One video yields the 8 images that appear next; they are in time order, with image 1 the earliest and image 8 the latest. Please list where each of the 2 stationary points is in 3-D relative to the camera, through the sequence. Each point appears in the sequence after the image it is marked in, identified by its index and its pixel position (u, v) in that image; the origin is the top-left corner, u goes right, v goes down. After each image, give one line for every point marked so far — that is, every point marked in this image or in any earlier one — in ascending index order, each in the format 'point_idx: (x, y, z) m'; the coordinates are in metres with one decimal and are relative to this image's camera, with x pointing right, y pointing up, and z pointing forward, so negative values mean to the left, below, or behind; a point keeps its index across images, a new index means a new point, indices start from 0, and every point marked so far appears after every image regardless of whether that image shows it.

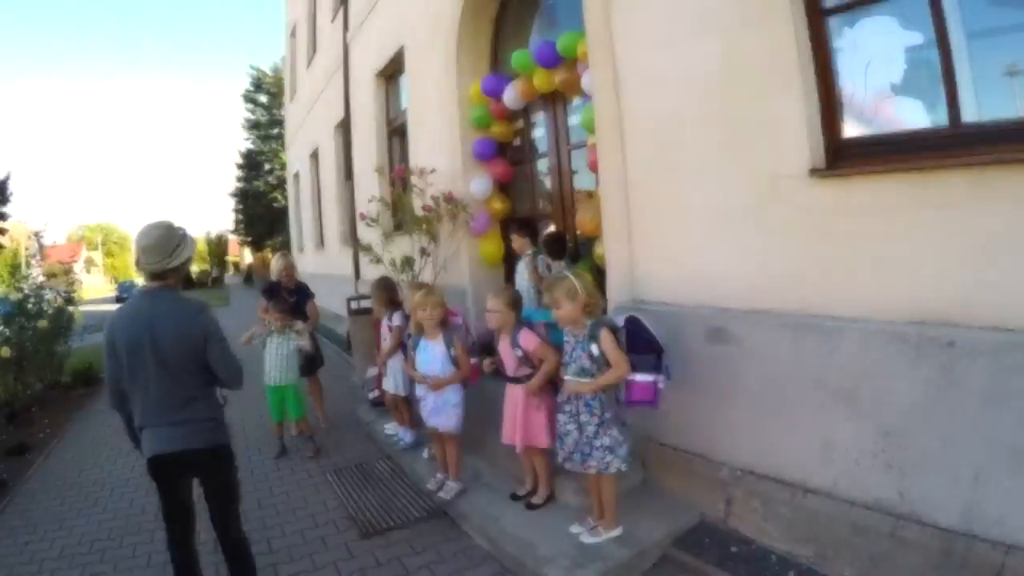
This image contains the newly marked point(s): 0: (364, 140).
0: (-1.2, +1.4, +7.1) m
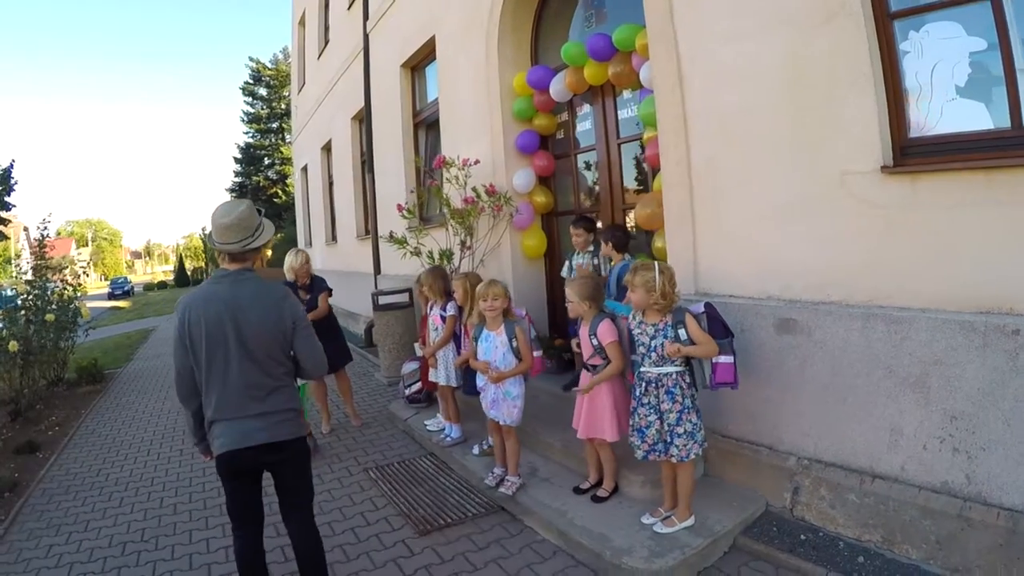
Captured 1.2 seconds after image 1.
0: (-1.0, +1.4, +7.0) m
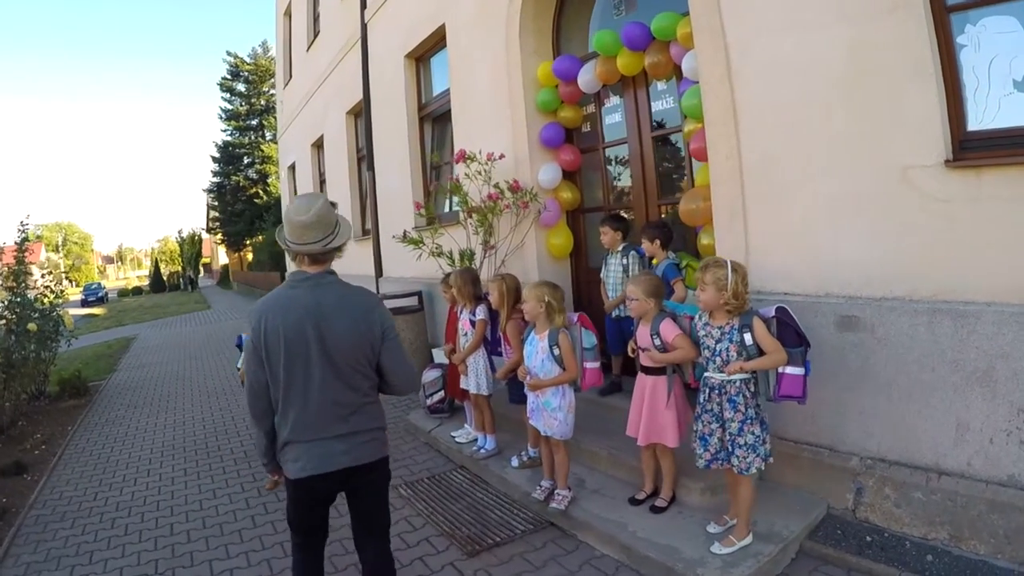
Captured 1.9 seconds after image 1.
0: (-0.9, +1.4, +6.7) m
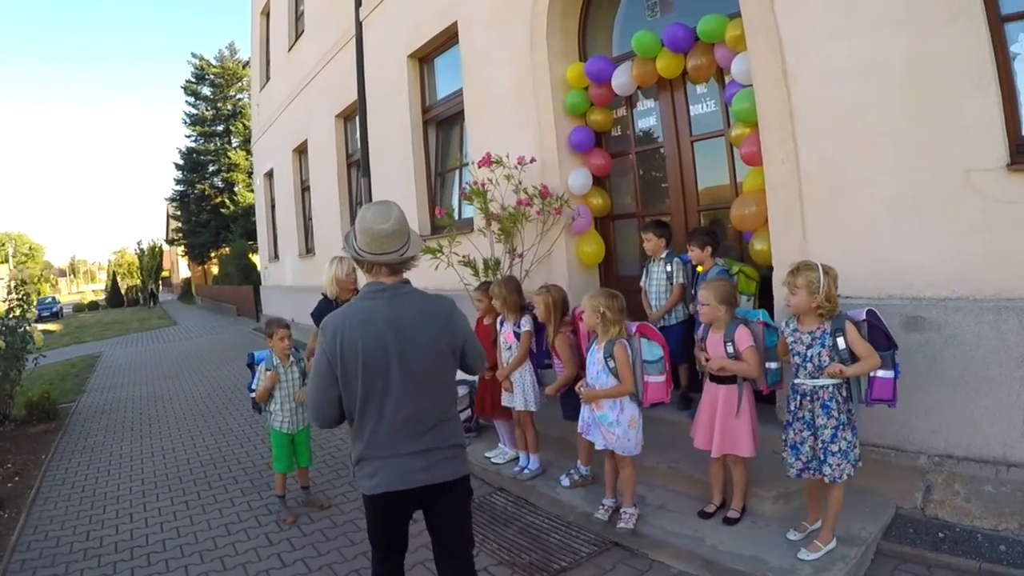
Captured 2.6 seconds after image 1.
0: (-0.9, +1.3, +6.4) m
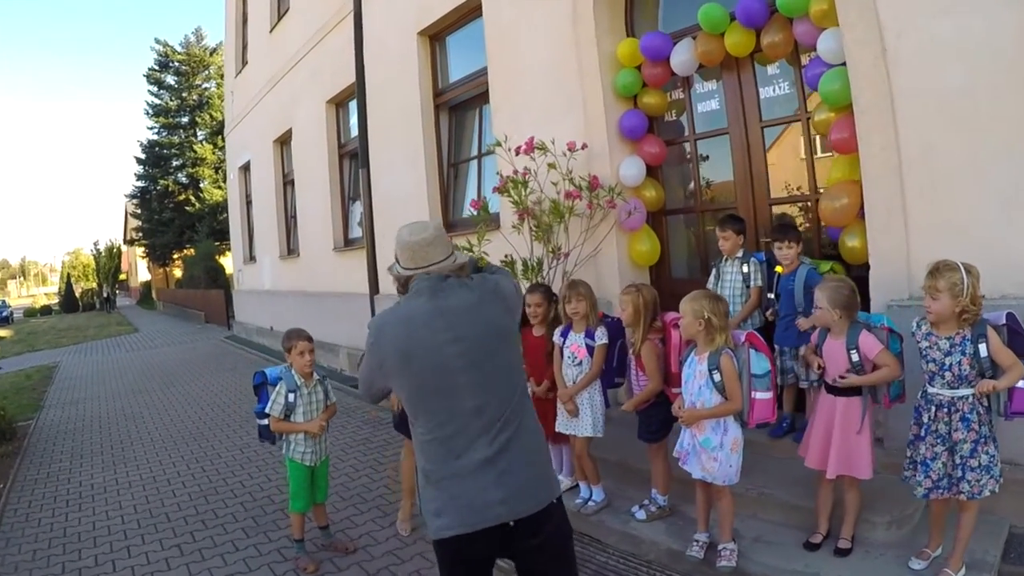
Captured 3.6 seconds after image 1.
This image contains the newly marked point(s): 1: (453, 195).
0: (-0.8, +1.3, +5.8) m
1: (-0.4, +0.7, +5.7) m
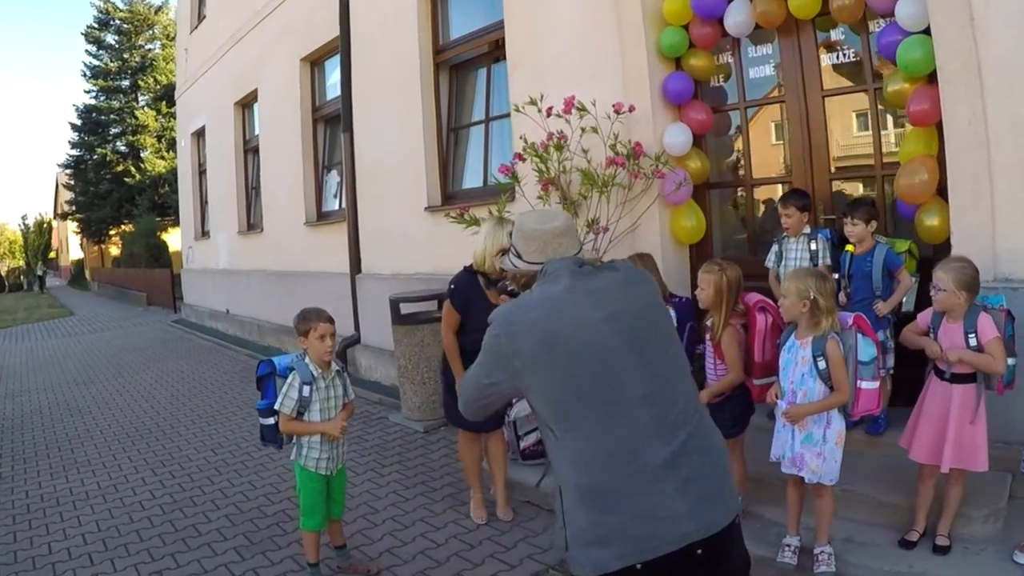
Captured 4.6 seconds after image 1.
0: (-0.7, +1.4, +5.2) m
1: (-0.4, +0.8, +5.2) m
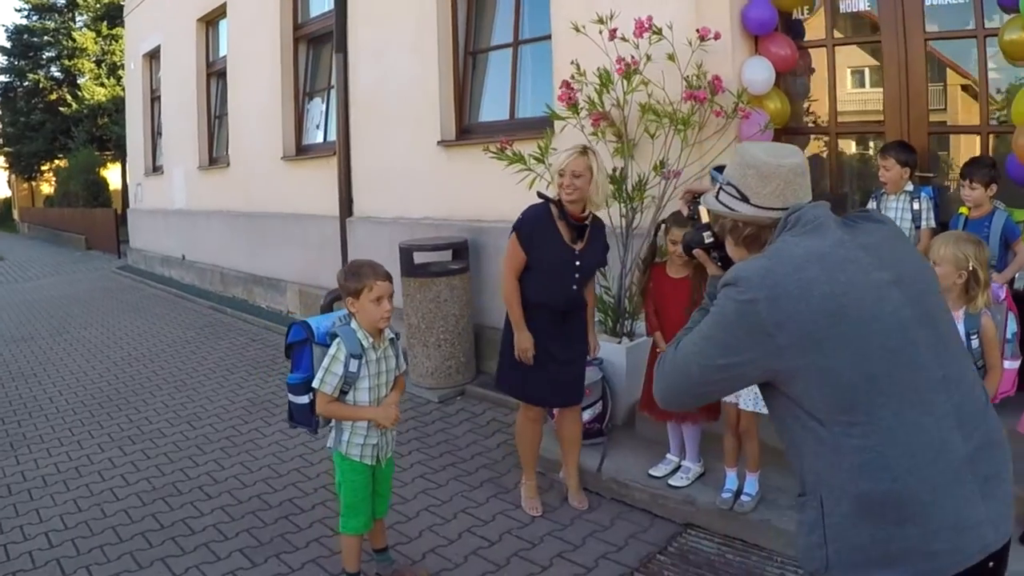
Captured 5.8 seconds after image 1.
0: (-0.6, +1.7, +4.4) m
1: (-0.2, +1.1, +4.5) m
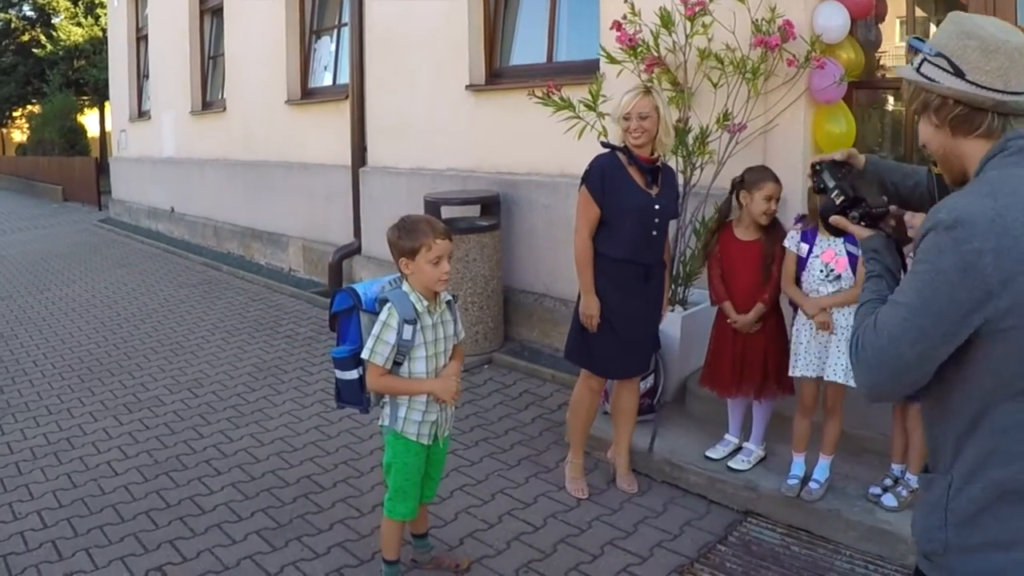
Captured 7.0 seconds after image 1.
0: (-0.4, +1.9, +4.0) m
1: (-0.1, +1.3, +4.1) m
